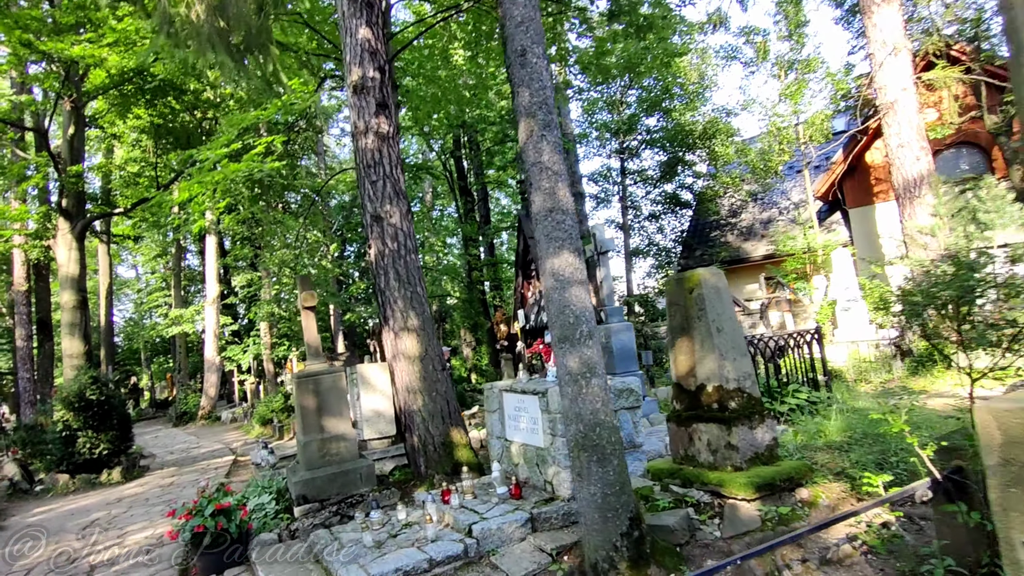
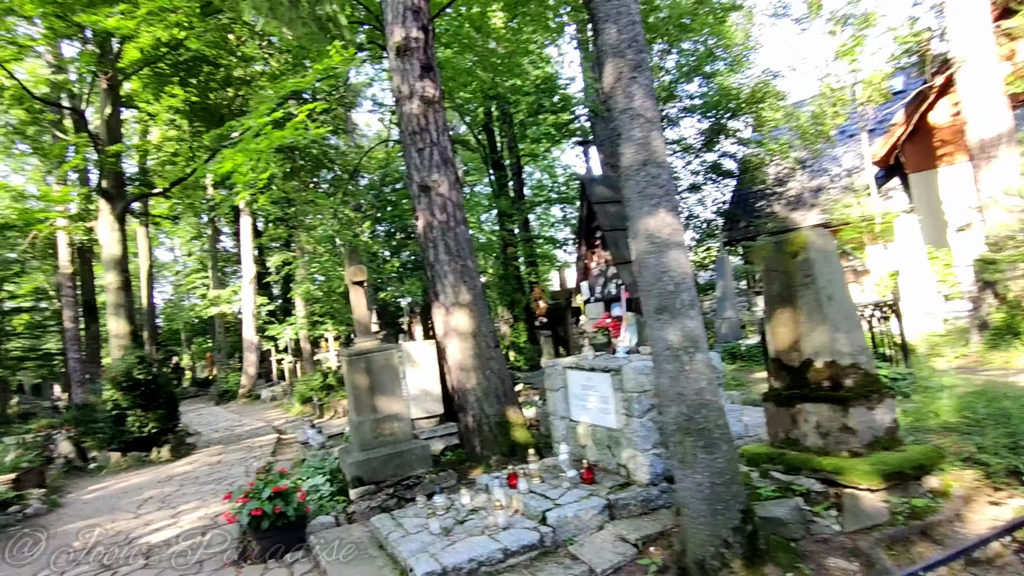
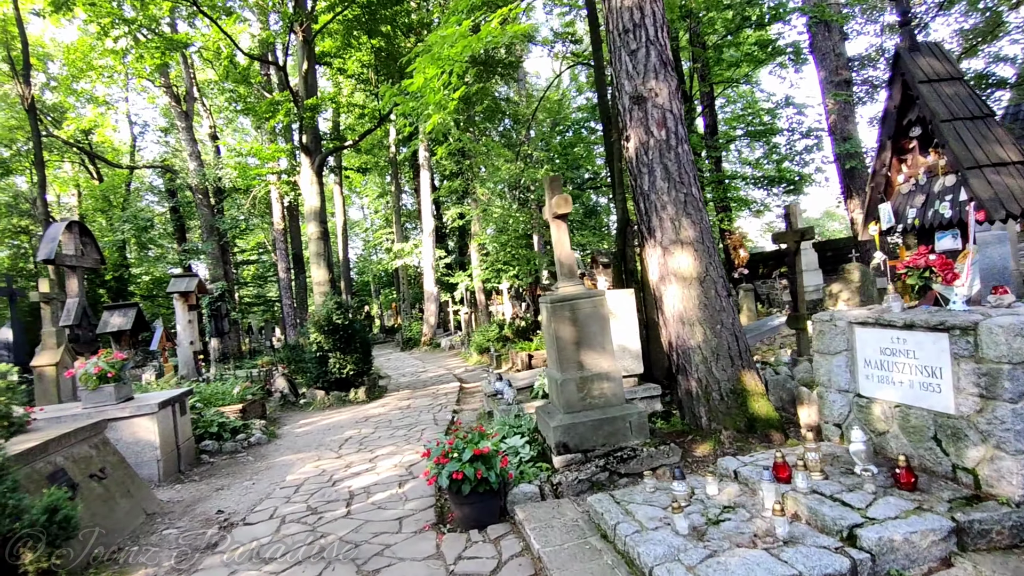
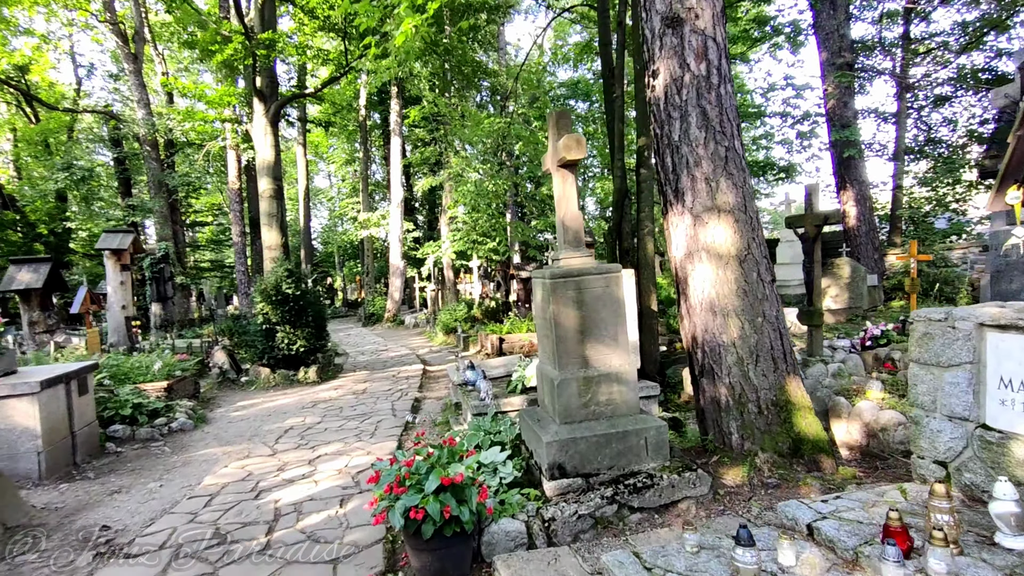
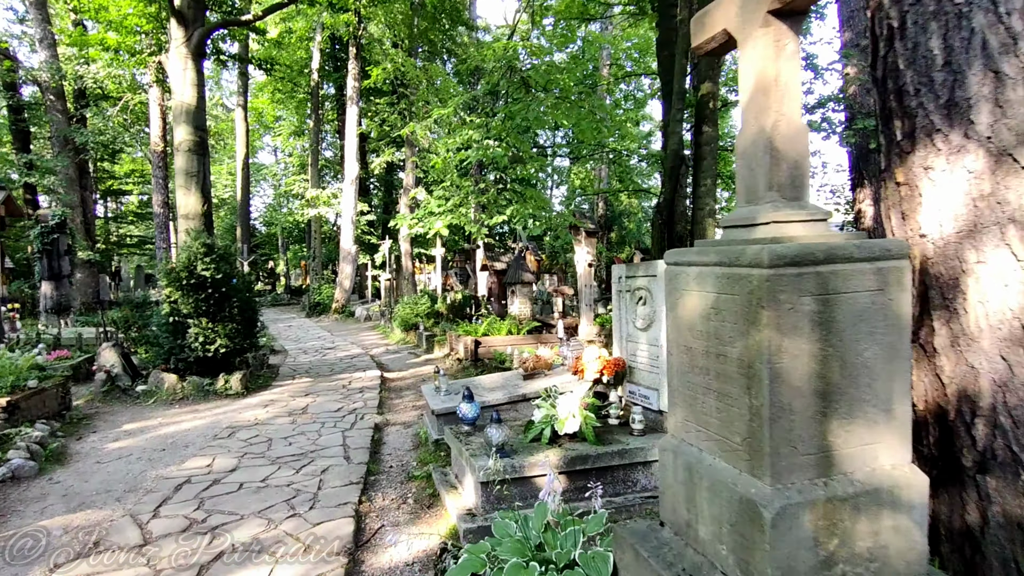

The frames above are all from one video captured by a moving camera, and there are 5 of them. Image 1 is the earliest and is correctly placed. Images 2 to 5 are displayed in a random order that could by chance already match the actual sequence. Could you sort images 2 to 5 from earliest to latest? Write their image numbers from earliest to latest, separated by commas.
2, 3, 4, 5
